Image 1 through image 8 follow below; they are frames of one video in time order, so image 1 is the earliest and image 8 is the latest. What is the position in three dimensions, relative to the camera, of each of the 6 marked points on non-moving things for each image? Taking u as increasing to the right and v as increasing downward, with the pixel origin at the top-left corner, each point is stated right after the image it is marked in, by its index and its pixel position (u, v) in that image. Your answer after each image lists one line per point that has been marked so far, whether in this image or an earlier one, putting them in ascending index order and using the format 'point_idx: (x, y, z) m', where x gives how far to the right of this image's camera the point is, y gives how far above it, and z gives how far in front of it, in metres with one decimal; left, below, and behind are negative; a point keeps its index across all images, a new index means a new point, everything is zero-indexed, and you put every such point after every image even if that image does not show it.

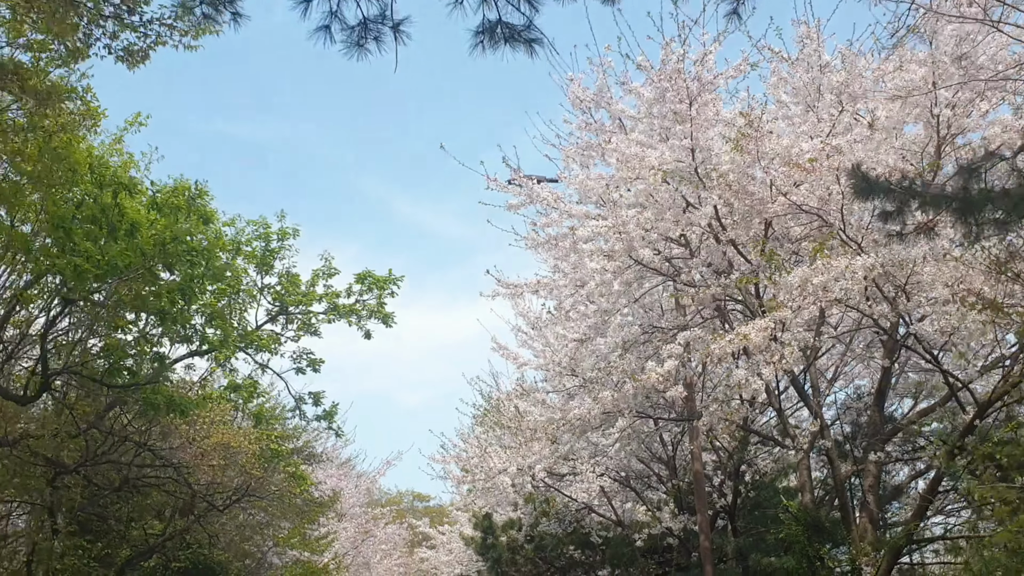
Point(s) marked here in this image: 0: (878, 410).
0: (+3.7, -1.2, +10.5) m
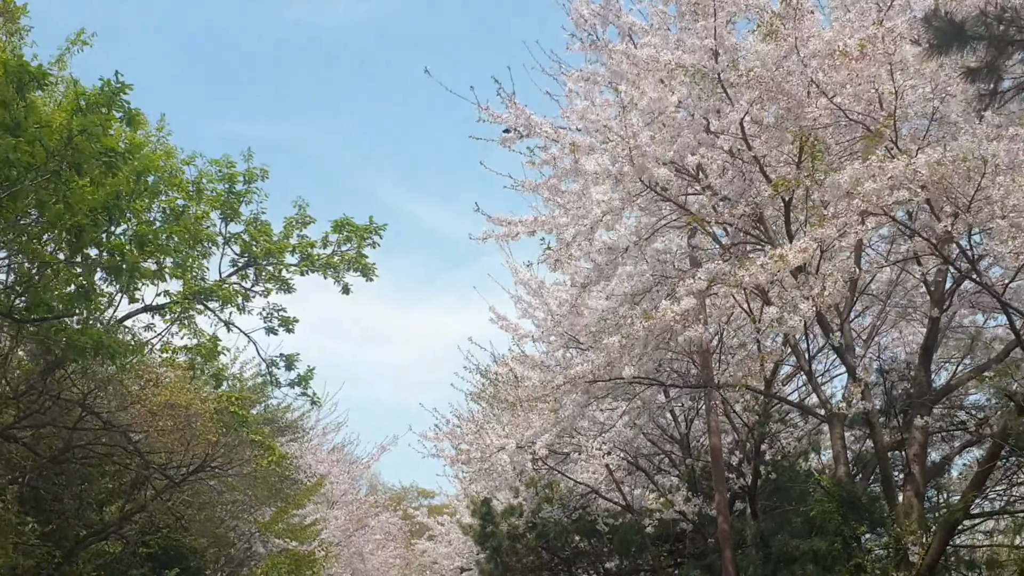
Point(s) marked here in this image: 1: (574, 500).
0: (+3.6, -0.7, +9.2) m
1: (+1.0, -3.4, +16.5) m
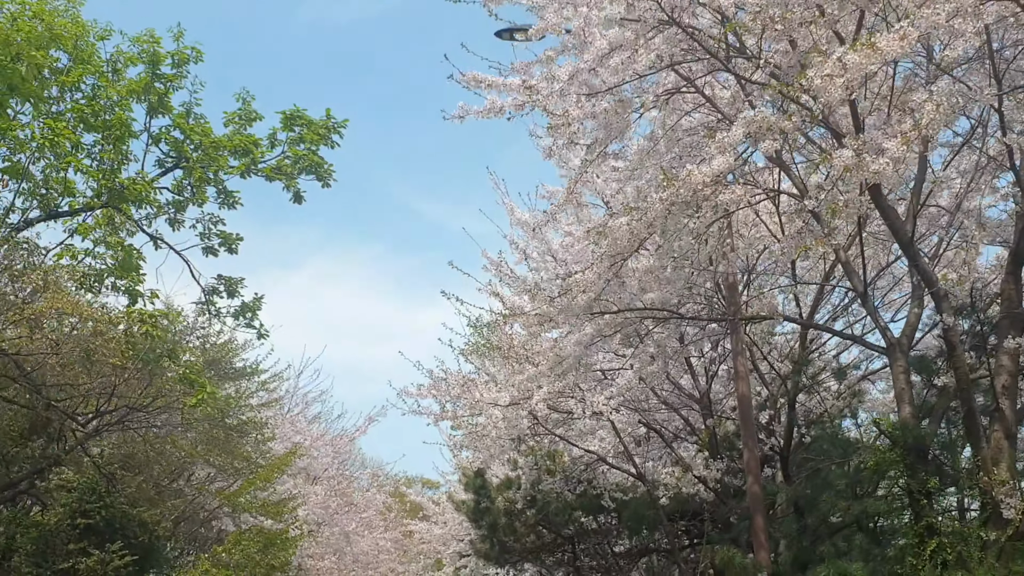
0: (+3.5, 0.0, +7.3) m
1: (+0.9, -2.6, +14.7) m
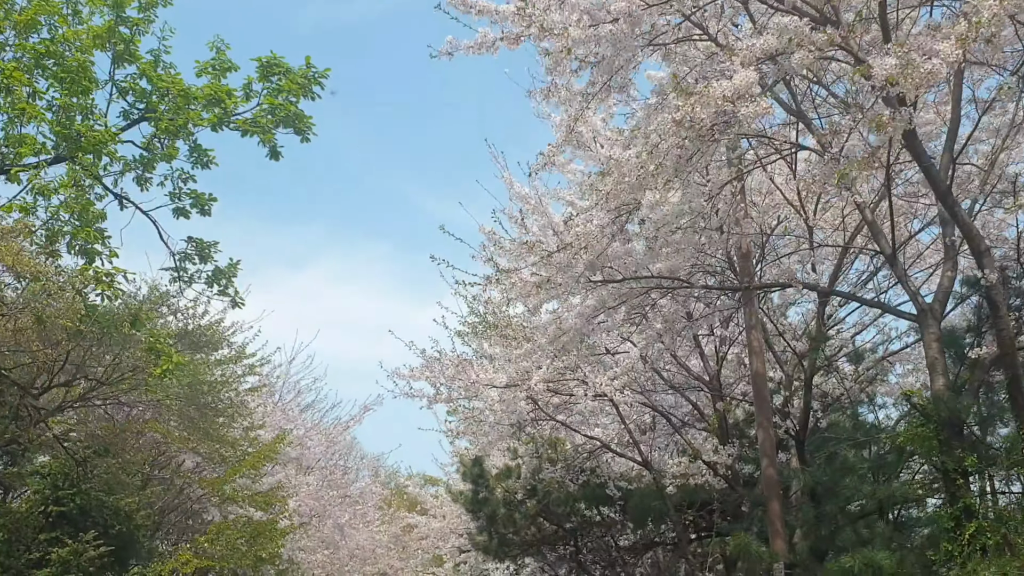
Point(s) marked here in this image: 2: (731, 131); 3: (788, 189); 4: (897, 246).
0: (+3.5, +0.3, +6.6) m
1: (+0.9, -2.3, +14.0) m
2: (+1.5, +1.1, +7.2) m
3: (+2.6, +0.9, +9.7) m
4: (+2.8, +0.3, +7.5) m
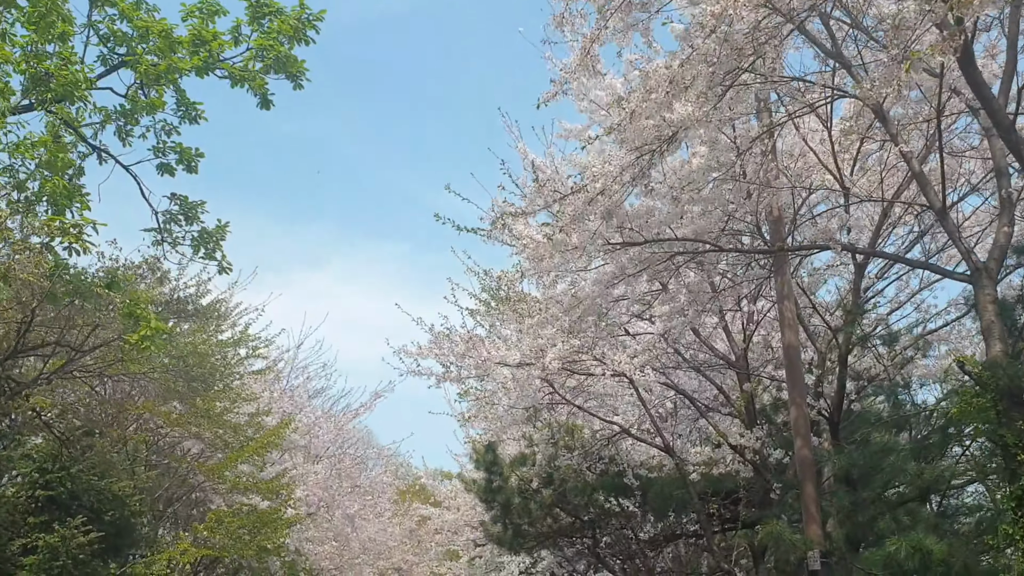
0: (+3.5, +0.6, +5.9) m
1: (+1.1, -2.1, +13.3) m
2: (+1.6, +1.3, +6.5) m
3: (+2.7, +1.2, +9.0) m
4: (+2.8, +0.6, +6.8) m
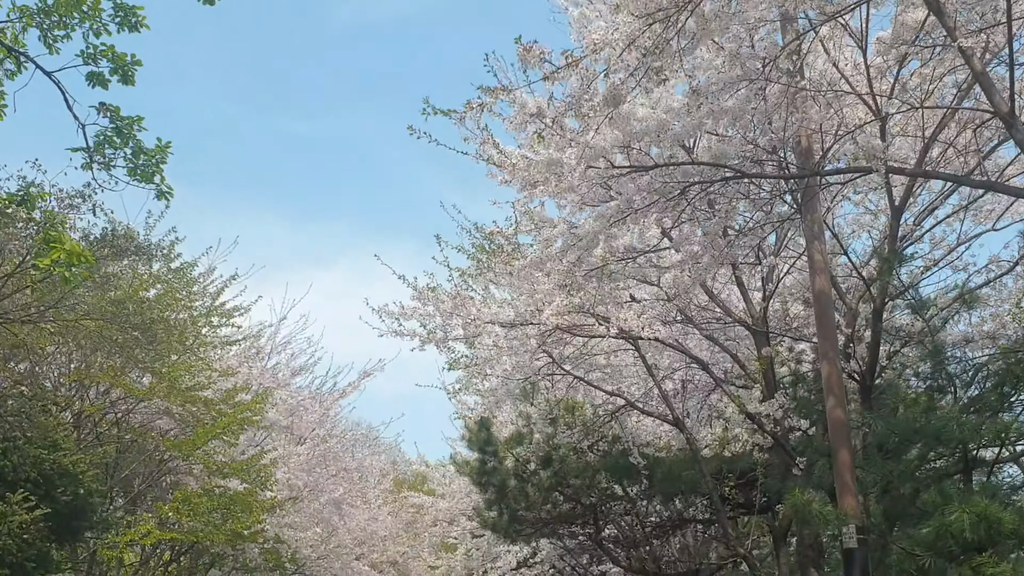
0: (+3.4, +1.0, +4.8) m
1: (+1.1, -1.6, +12.3) m
2: (+1.5, +1.8, +5.4) m
3: (+2.6, +1.6, +8.0) m
4: (+2.8, +1.0, +5.8) m
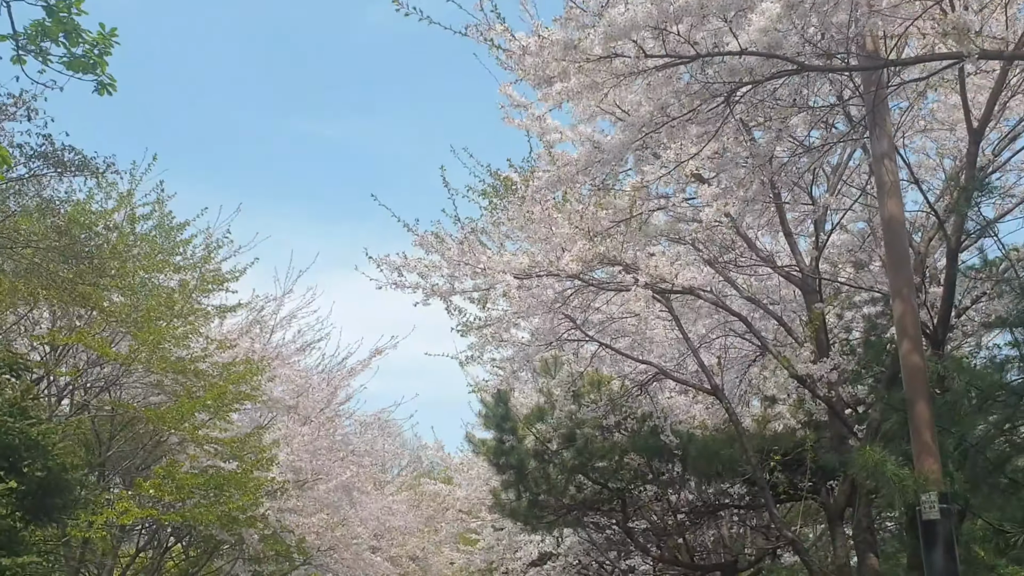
0: (+3.4, +1.4, +3.6) m
1: (+1.3, -1.2, +11.1) m
2: (+1.5, +2.2, +4.3) m
3: (+2.7, +2.0, +6.8) m
4: (+2.8, +1.4, +4.6) m
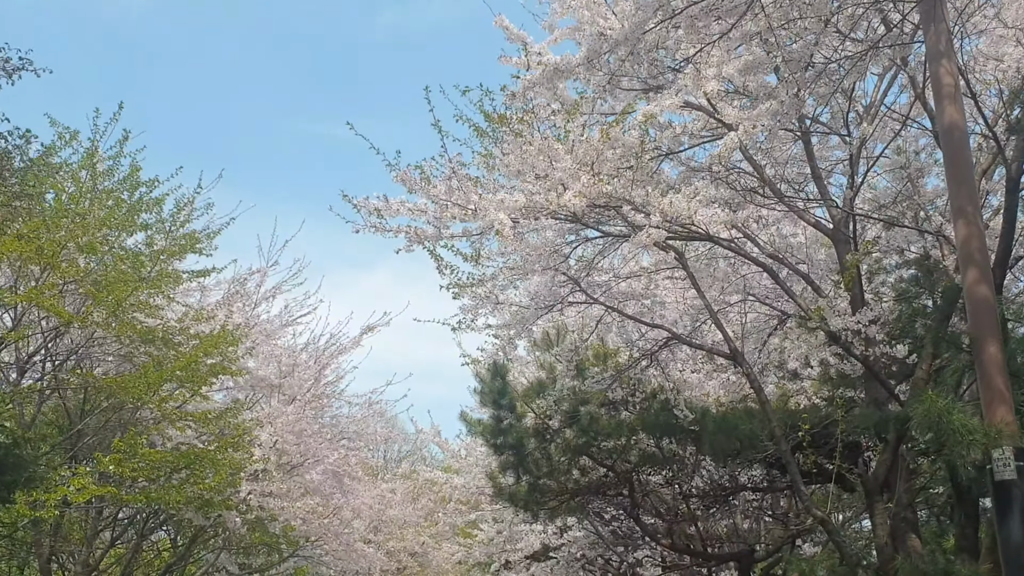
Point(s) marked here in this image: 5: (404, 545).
0: (+3.4, +1.8, +2.7) m
1: (+1.2, -0.8, +10.2) m
2: (+1.4, +2.6, +3.4) m
3: (+2.7, +2.4, +5.8) m
4: (+2.7, +1.8, +3.6) m
5: (-2.0, -4.6, +18.8) m
